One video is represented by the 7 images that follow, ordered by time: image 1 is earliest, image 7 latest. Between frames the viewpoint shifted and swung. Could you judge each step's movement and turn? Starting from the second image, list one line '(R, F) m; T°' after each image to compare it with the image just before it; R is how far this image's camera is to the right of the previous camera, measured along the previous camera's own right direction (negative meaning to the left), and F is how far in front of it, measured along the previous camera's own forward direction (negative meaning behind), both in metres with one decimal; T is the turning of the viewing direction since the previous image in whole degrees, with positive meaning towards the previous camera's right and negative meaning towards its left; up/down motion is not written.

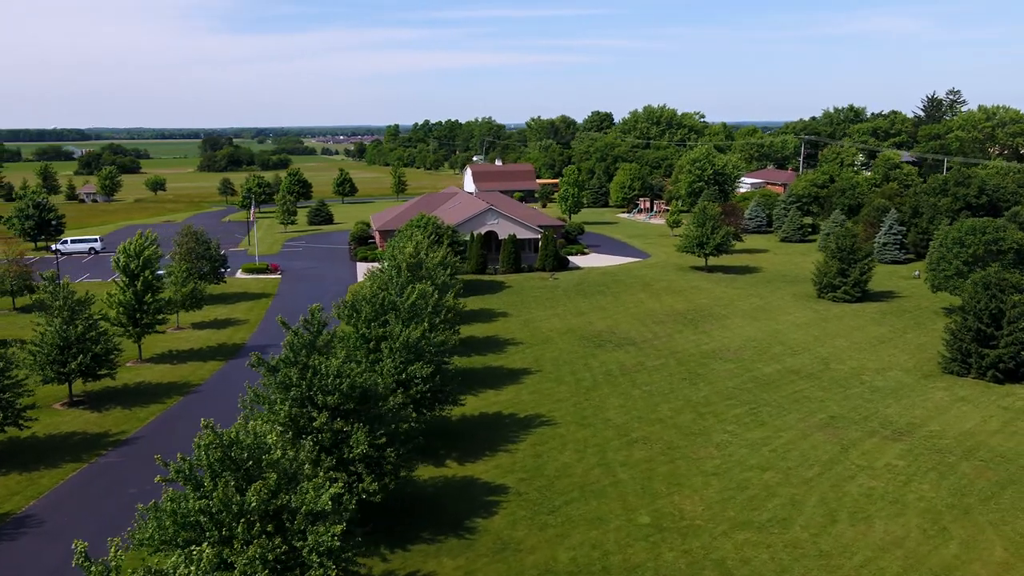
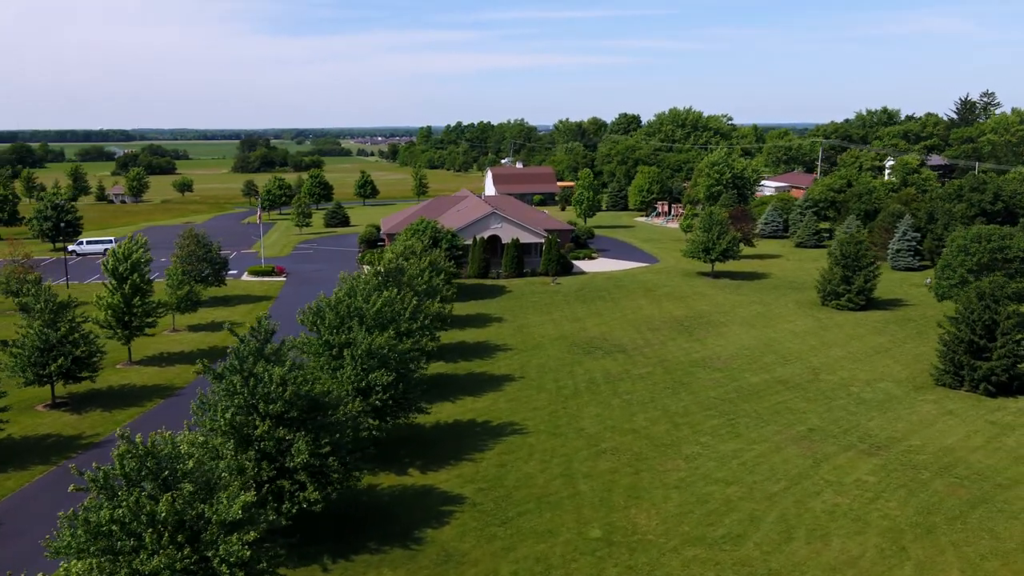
(+2.0, +0.3) m; -2°
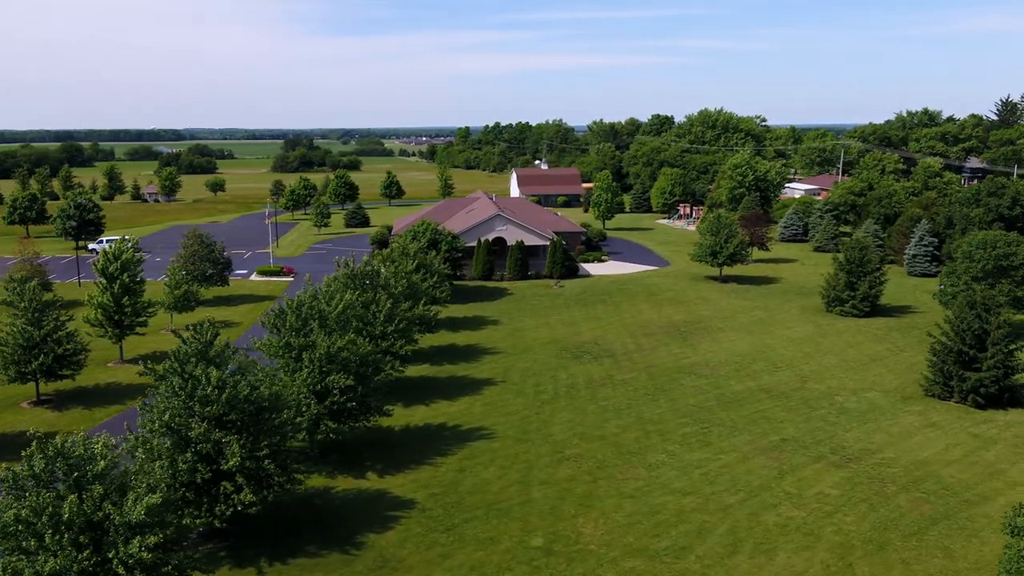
(+2.2, +0.2) m; -3°
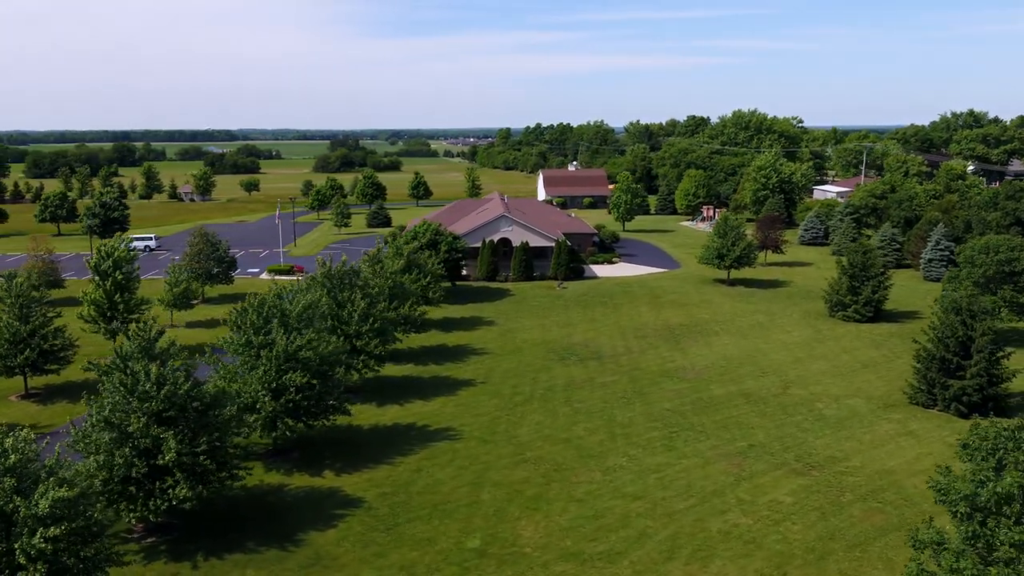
(+2.4, +0.1) m; -3°
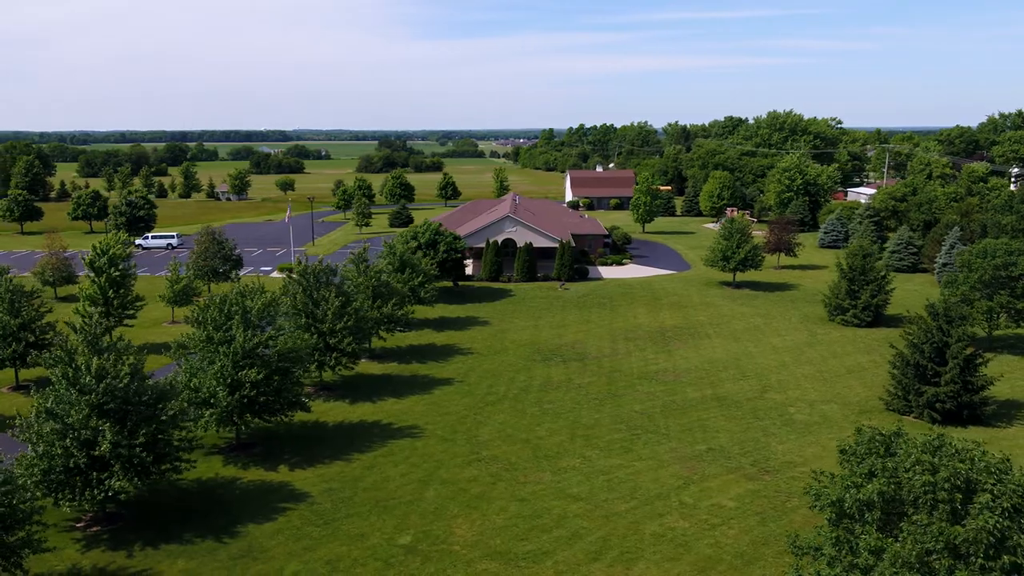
(+2.6, -0.1) m; -3°
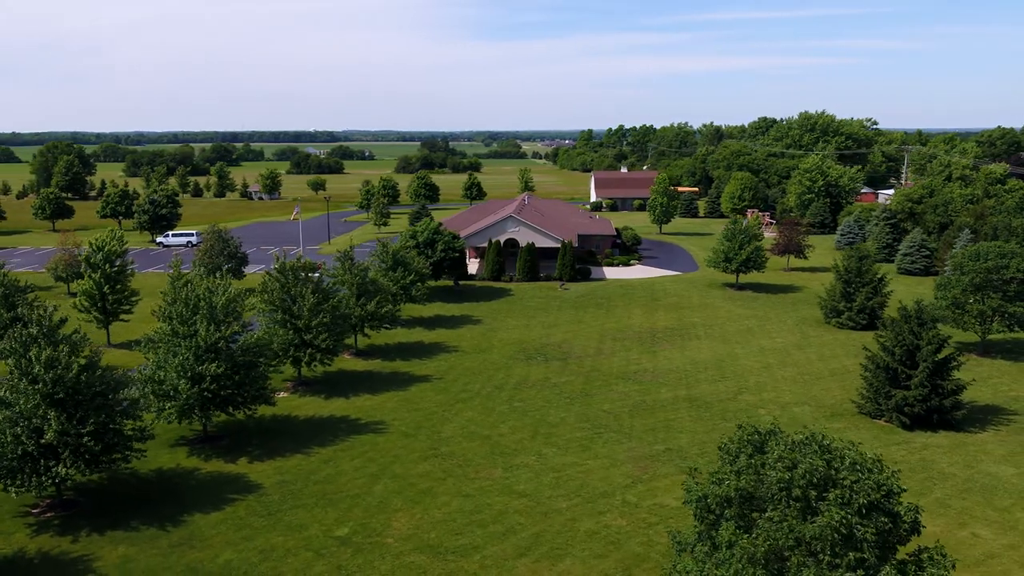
(+2.5, -0.2) m; -3°
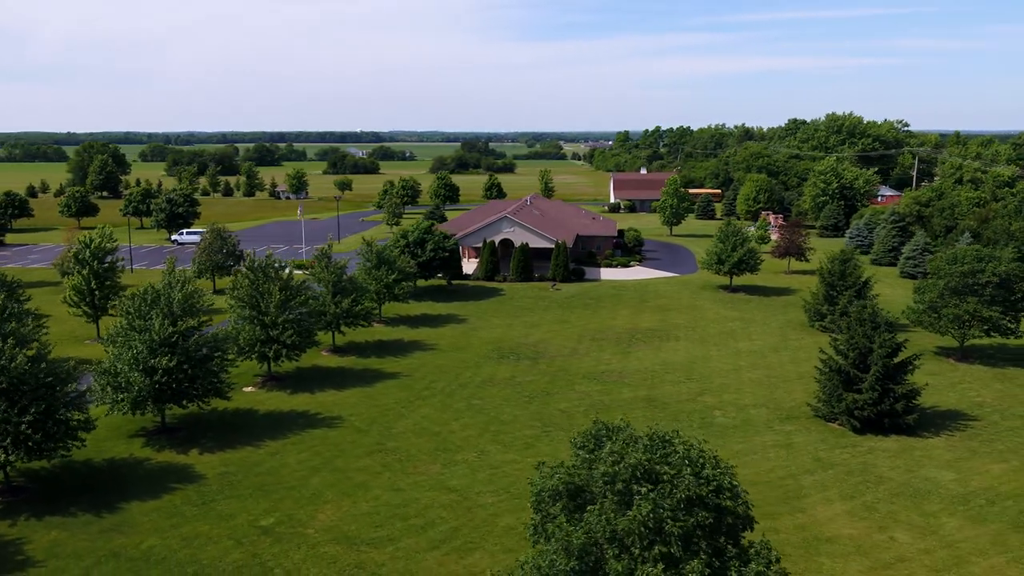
(+2.9, -0.3) m; -3°
